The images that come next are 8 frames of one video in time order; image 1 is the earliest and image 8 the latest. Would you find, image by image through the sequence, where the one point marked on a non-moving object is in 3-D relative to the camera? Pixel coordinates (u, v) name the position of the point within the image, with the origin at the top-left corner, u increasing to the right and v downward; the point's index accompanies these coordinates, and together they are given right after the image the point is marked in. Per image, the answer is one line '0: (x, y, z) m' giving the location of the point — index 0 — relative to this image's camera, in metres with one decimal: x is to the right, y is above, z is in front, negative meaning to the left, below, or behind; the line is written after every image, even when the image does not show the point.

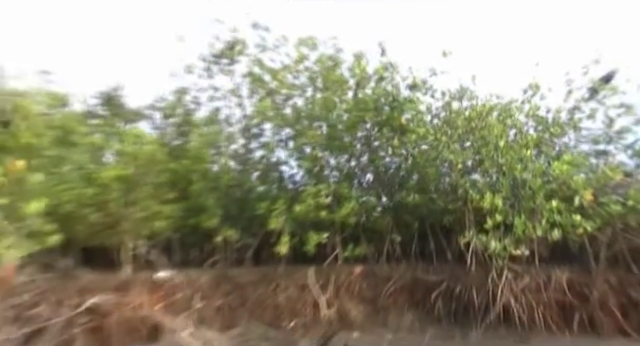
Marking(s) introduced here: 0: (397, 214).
0: (+0.9, -0.5, +7.1) m
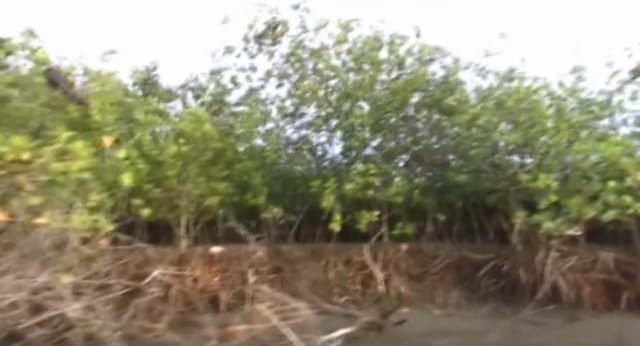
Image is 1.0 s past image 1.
0: (+1.5, -0.3, +7.2) m
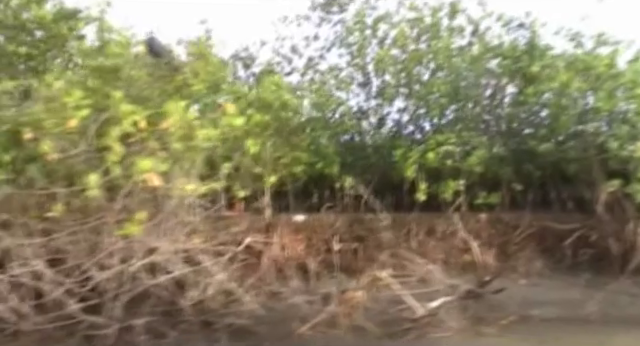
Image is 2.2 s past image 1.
0: (+2.5, +0.1, +7.1) m
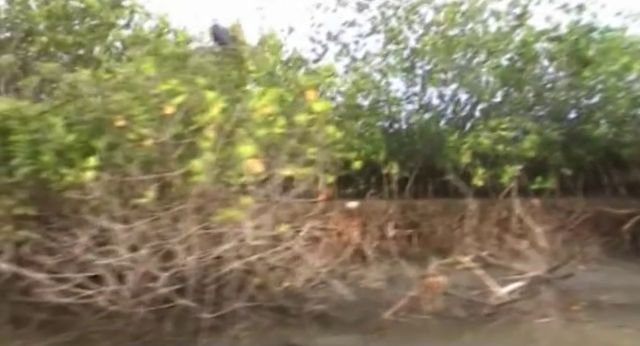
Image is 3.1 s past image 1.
0: (+3.1, +0.3, +7.0) m
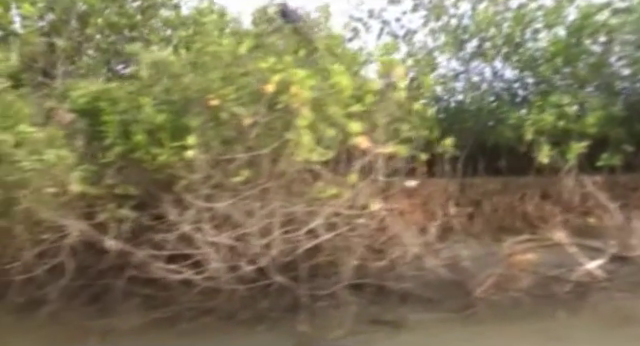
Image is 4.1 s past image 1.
0: (+3.8, +0.6, +6.8) m
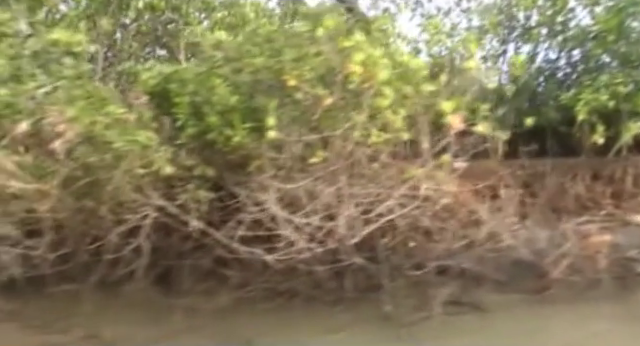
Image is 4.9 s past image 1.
0: (+4.4, +0.8, +6.6) m
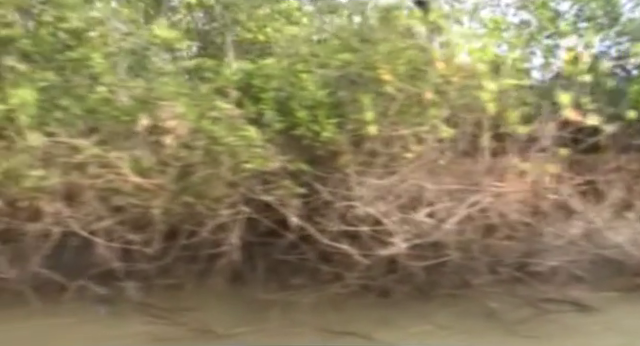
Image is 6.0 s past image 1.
0: (+5.0, +0.9, +6.4) m
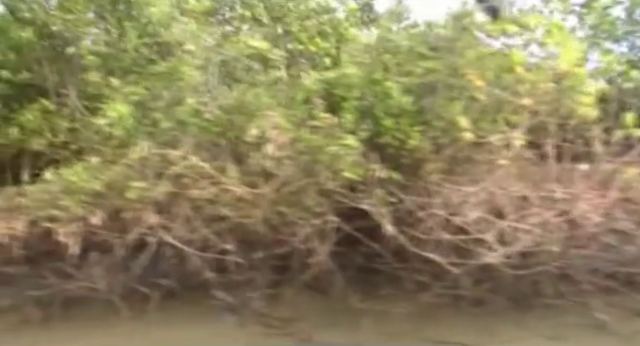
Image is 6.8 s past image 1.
0: (+5.7, +0.8, +6.1) m
